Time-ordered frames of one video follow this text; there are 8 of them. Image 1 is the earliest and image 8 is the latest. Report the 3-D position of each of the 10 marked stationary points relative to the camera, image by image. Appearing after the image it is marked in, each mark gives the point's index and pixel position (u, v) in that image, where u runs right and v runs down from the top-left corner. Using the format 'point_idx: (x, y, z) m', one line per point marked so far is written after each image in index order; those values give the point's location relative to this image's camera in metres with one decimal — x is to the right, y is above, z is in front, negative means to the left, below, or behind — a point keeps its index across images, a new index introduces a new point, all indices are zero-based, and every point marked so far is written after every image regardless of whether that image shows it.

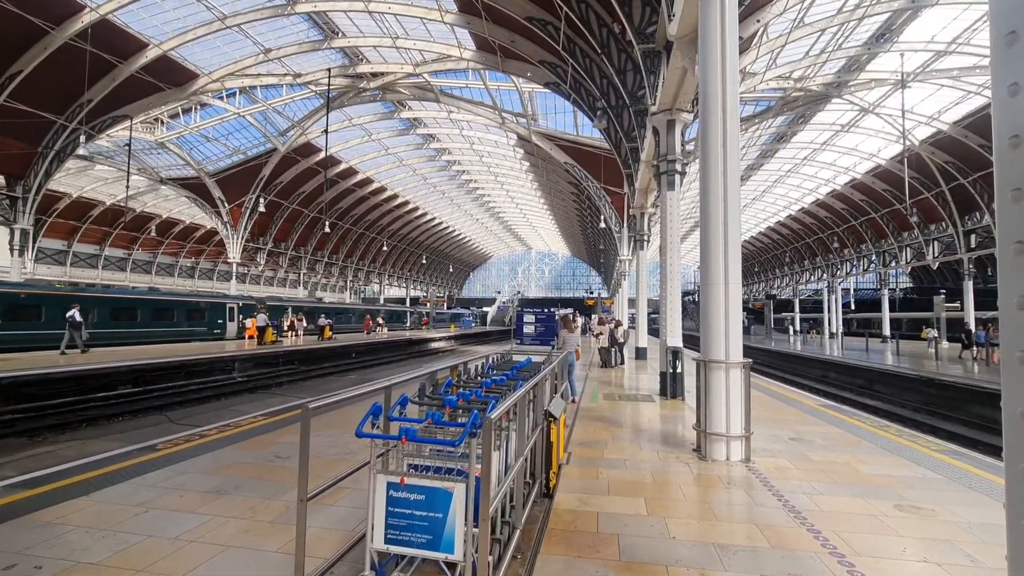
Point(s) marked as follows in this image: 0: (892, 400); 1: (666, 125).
0: (+13.5, -3.9, +17.6) m
1: (+3.6, +3.8, +11.3) m
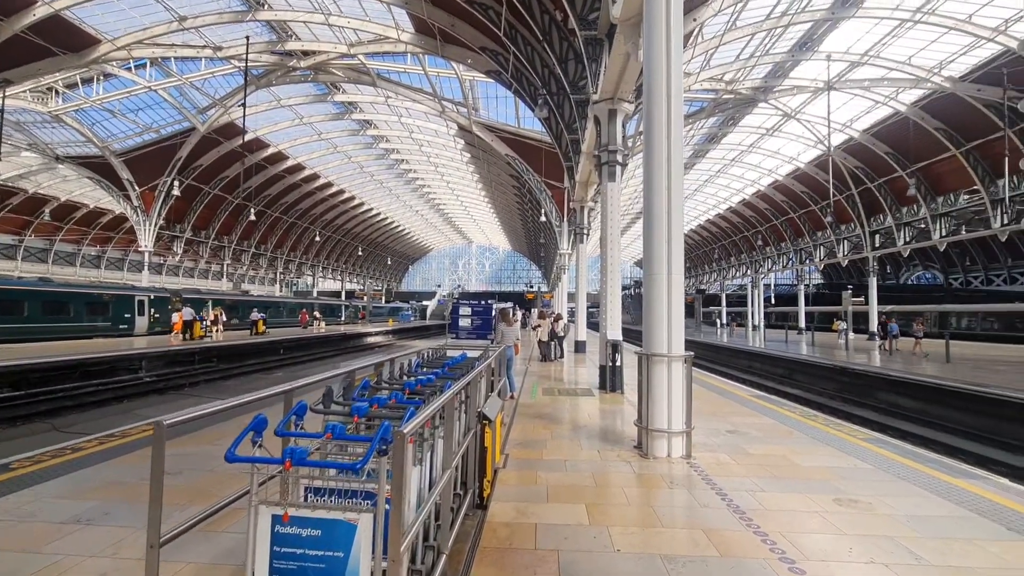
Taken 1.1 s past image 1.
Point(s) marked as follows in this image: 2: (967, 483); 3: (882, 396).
0: (+11.3, -3.7, +18.6) m
1: (+2.2, +4.0, +11.1) m
2: (+4.5, -2.0, +4.9) m
3: (+11.2, -3.2, +14.8) m
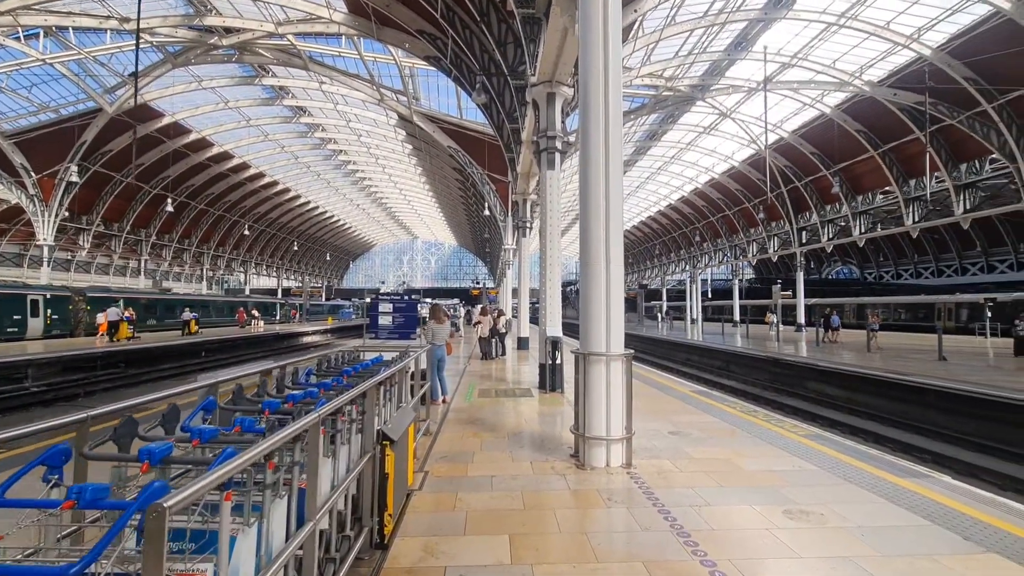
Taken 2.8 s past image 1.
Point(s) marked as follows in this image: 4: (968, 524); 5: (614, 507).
0: (+9.0, -3.5, +19.1) m
1: (+0.7, +4.1, +10.5) m
2: (+3.8, -1.9, +4.6) m
3: (+9.3, -3.0, +15.2) m
4: (+3.5, -1.8, +3.7) m
5: (+0.8, -1.8, +4.0) m
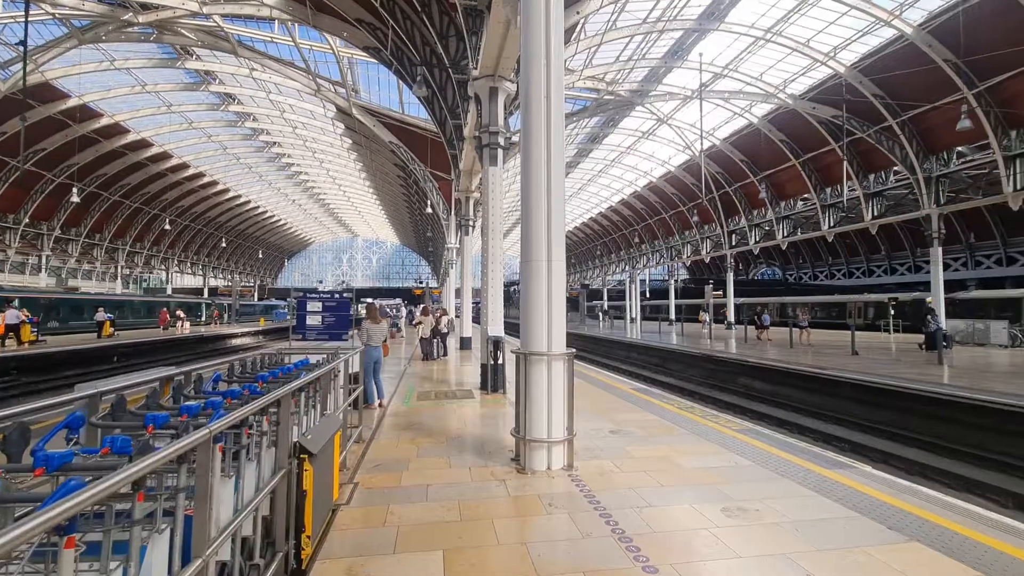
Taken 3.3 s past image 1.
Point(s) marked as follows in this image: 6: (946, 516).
0: (+6.7, -3.5, +19.7) m
1: (-0.5, +4.1, +10.3) m
2: (+3.2, -1.8, +4.8) m
3: (+7.5, -3.0, +16.0) m
4: (+3.0, -1.8, +3.8) m
5: (+0.3, -1.8, +3.9) m
6: (+3.4, -1.8, +3.8) m
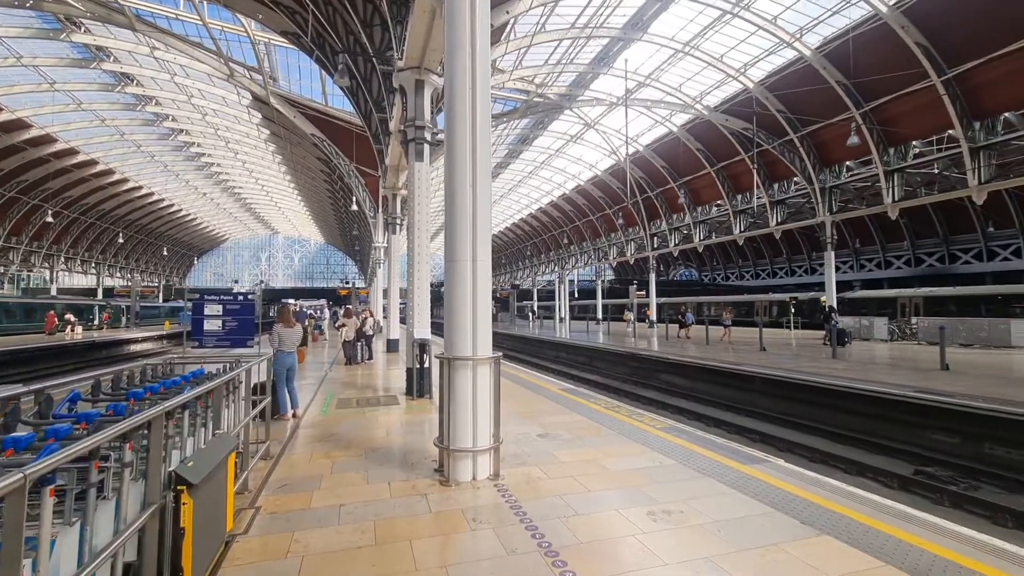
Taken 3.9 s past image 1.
0: (+3.9, -3.5, +20.2) m
1: (-2.0, +4.1, +9.9) m
2: (+2.4, -1.8, +4.9) m
3: (+5.1, -3.0, +16.6) m
4: (+2.4, -1.8, +4.0) m
5: (-0.2, -1.8, +3.6) m
6: (+2.8, -1.8, +4.0) m
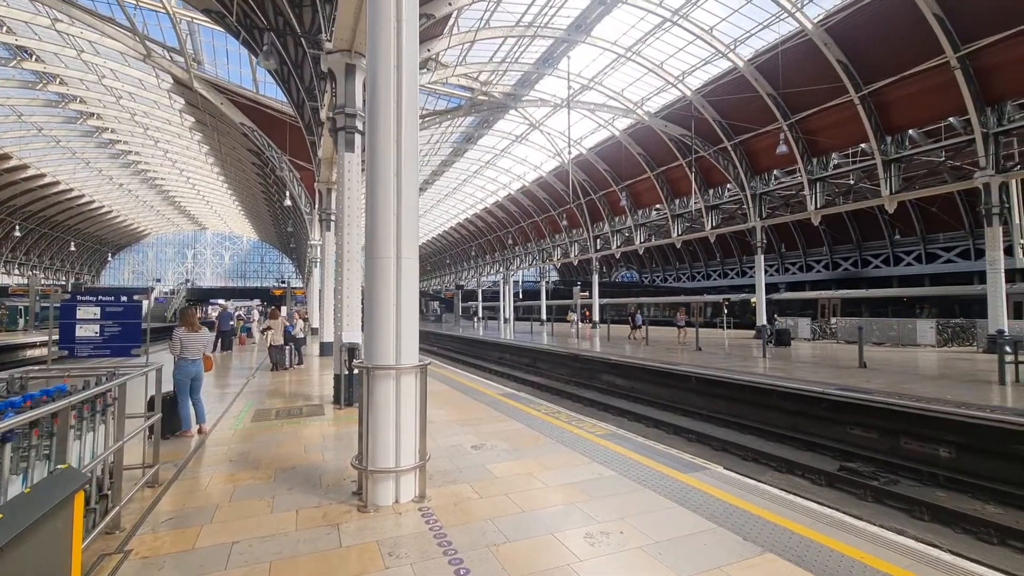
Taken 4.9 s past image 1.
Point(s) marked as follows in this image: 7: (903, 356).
0: (+1.5, -3.5, +20.1) m
1: (-3.2, +4.1, +9.2) m
2: (+1.8, -1.9, +4.8) m
3: (+3.1, -3.1, +16.7) m
4: (+1.8, -1.8, +3.8) m
5: (-0.8, -1.8, +3.2) m
6: (+2.2, -1.8, +3.9) m
7: (+14.4, -2.5, +18.0) m
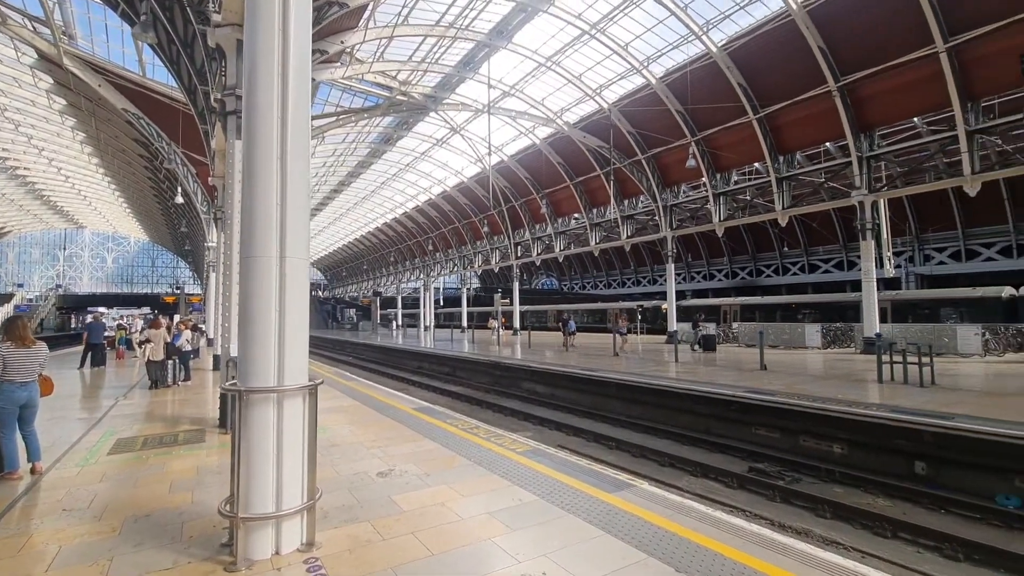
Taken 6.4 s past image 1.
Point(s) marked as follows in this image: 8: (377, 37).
0: (-1.8, -3.8, +19.6) m
1: (-4.6, +4.0, +8.2) m
2: (+1.0, -1.9, +4.5) m
3: (+0.4, -3.3, +16.4) m
4: (+1.2, -1.9, +3.5) m
5: (-1.3, -1.8, +2.5) m
6: (+1.6, -1.9, +3.7) m
7: (+11.4, -2.8, +19.6) m
8: (-5.4, +10.0, +19.4) m
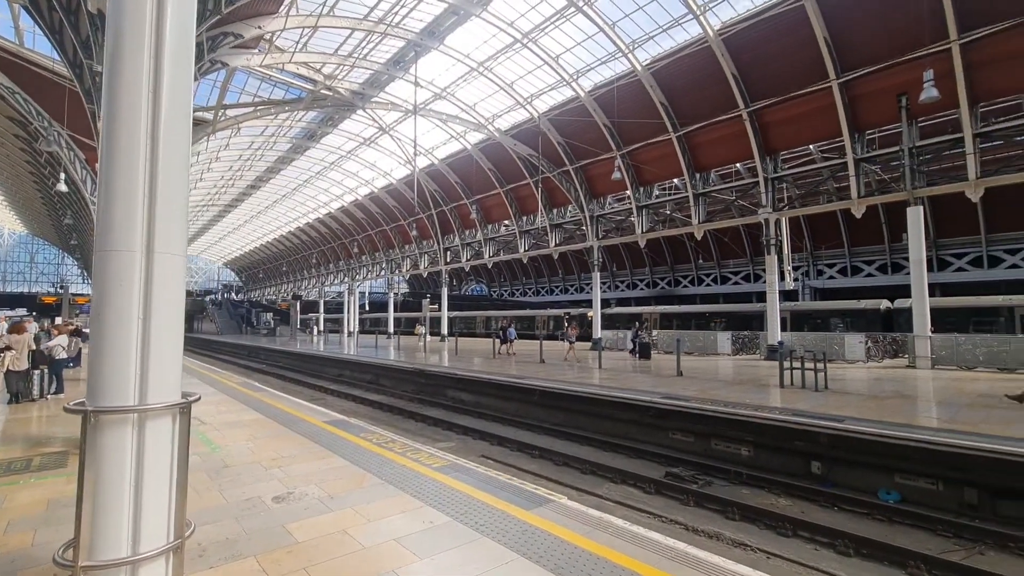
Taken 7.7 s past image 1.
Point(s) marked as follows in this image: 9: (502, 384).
0: (-4.7, -4.0, +18.8) m
1: (-5.7, +4.0, +7.2) m
2: (+0.2, -2.0, +4.3) m
3: (-2.1, -3.5, +16.0) m
4: (+0.5, -1.9, +3.3) m
5: (-1.7, -1.8, +2.0) m
6: (+0.9, -2.0, +3.6) m
7: (+8.3, -3.2, +20.7) m
8: (-8.0, +9.9, +18.3) m
9: (-0.3, -2.8, +14.0) m
